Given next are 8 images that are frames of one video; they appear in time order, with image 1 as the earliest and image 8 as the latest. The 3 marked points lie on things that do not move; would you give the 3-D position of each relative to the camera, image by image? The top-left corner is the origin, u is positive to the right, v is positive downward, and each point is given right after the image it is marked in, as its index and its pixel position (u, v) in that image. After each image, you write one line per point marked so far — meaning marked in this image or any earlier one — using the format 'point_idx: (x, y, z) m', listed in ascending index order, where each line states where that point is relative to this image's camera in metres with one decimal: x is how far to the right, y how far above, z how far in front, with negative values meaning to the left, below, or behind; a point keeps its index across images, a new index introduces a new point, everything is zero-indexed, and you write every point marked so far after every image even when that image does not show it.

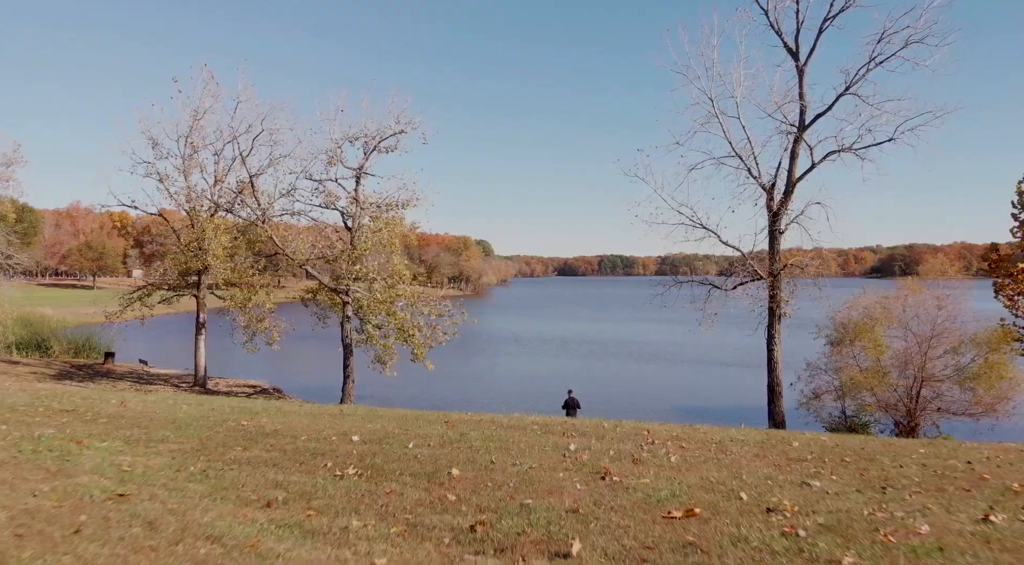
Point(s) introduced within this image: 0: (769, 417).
0: (+7.4, -3.9, +18.5) m
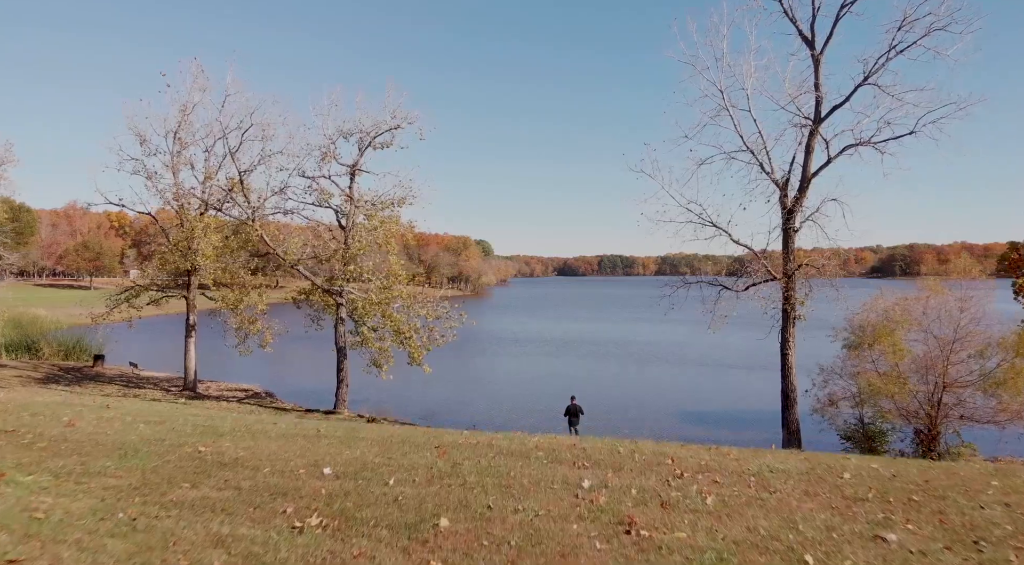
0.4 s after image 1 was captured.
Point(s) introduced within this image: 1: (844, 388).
0: (+7.4, -3.9, +17.6) m
1: (+10.0, -3.2, +19.4) m
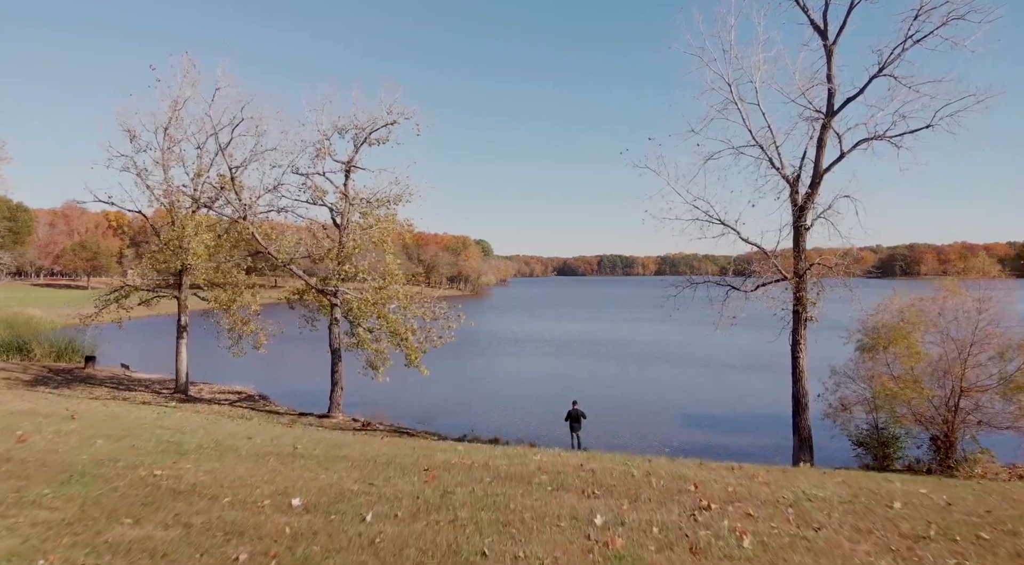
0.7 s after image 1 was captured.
0: (+7.4, -3.9, +16.9) m
1: (+10.0, -3.2, +18.7) m
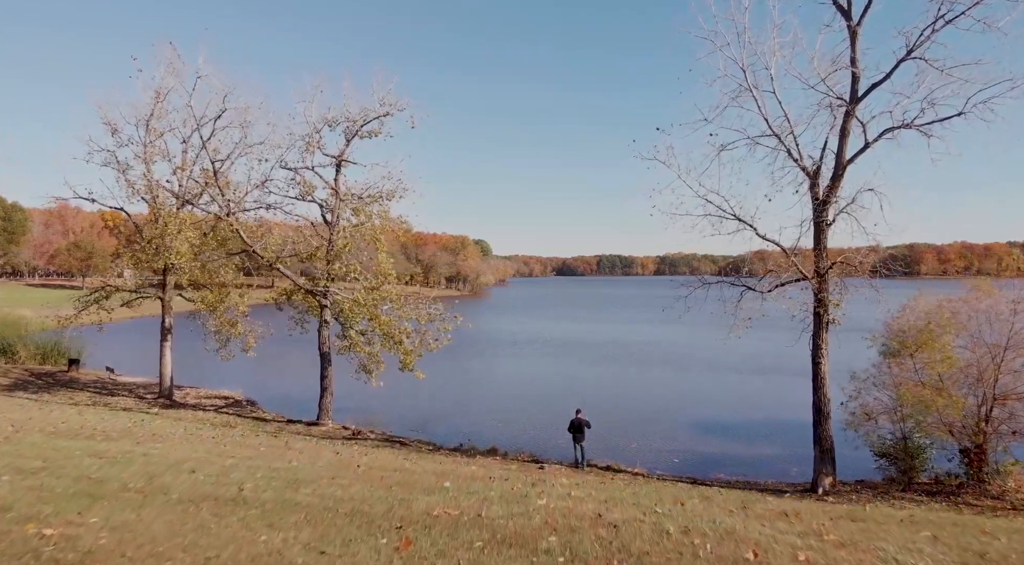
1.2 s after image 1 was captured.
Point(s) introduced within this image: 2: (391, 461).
0: (+7.3, -3.9, +15.7) m
1: (+9.9, -3.2, +17.5) m
2: (-2.6, -3.8, +13.6) m
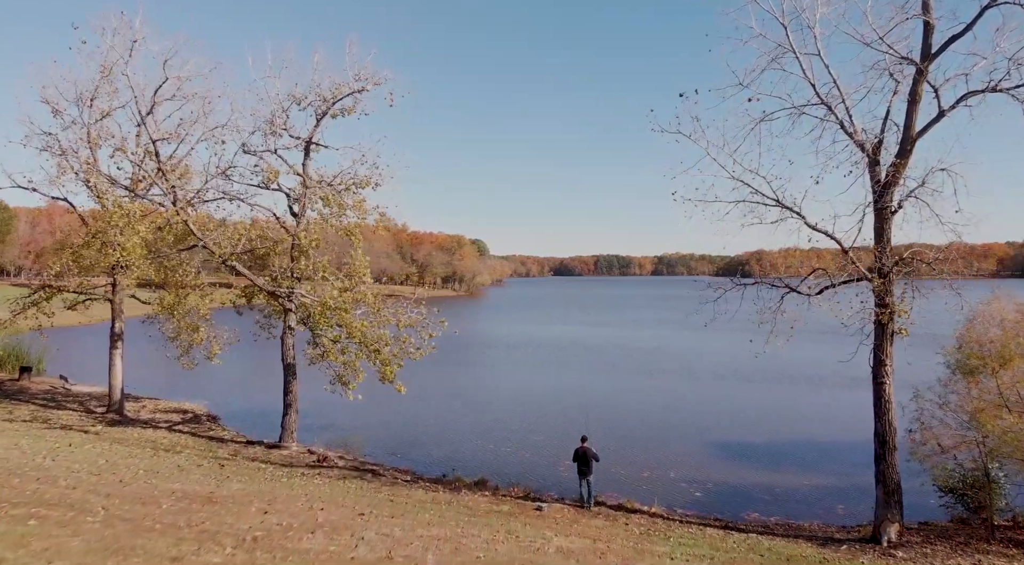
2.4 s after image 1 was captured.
0: (+7.2, -3.9, +12.7) m
1: (+9.7, -3.2, +14.5) m
2: (-2.7, -3.8, +10.6) m
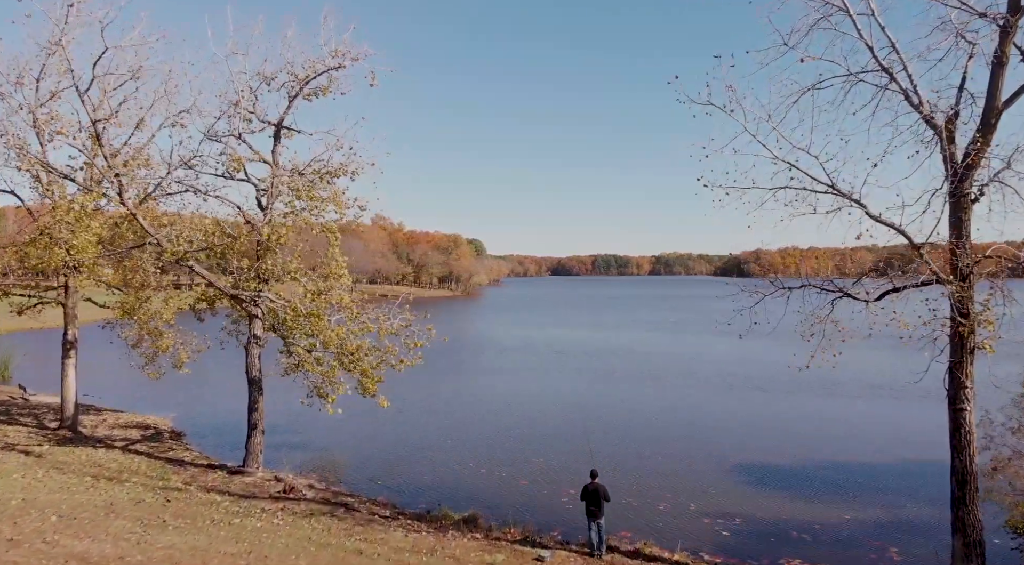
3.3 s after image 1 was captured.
0: (+7.1, -4.0, +10.4) m
1: (+9.7, -3.2, +12.2) m
2: (-2.8, -3.9, +8.3) m
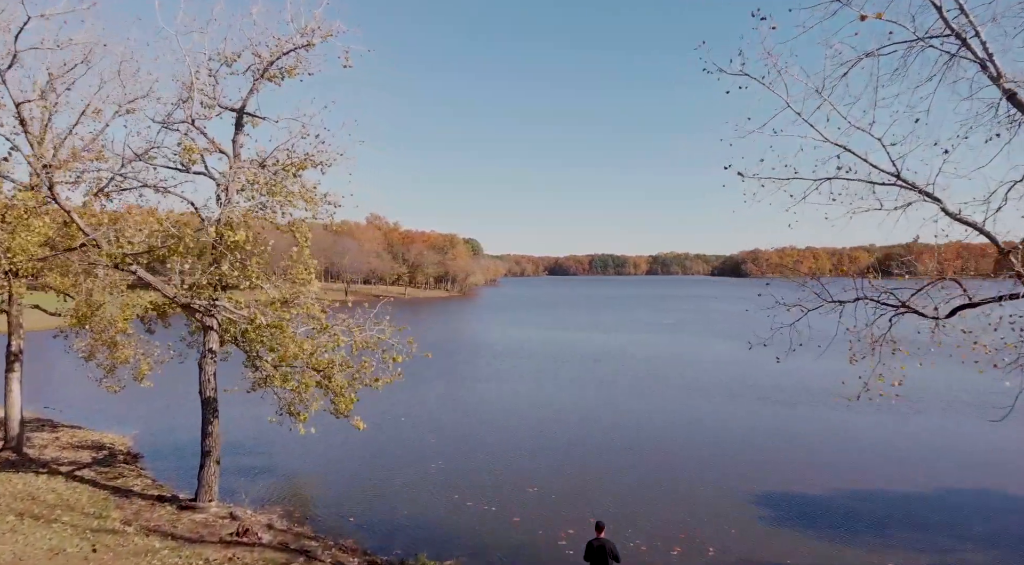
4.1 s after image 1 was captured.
0: (+6.9, -4.1, +8.4) m
1: (+9.5, -3.4, +10.2) m
2: (-3.0, -4.0, +6.2) m
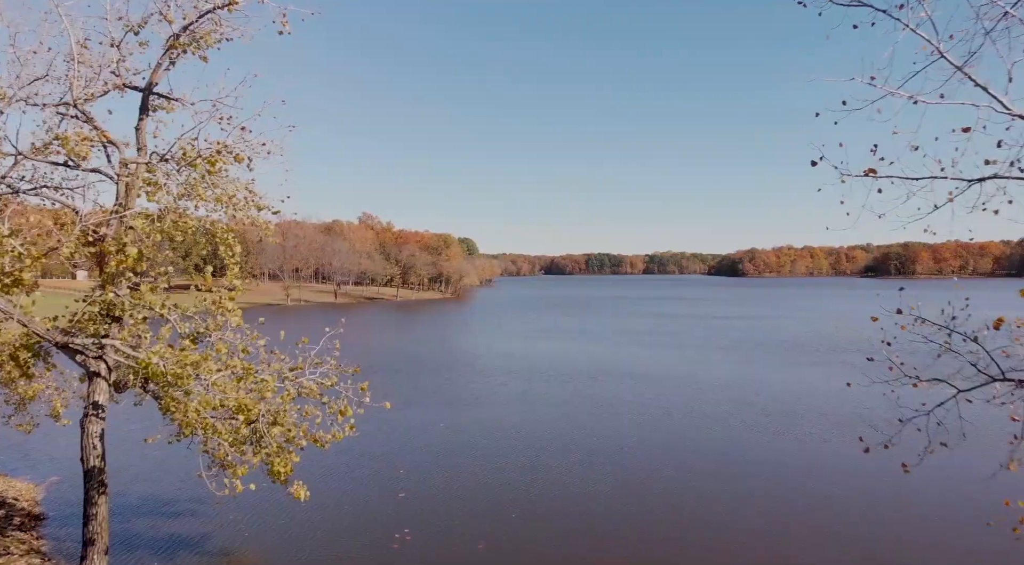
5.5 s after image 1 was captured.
0: (+6.6, -4.7, +4.8) m
1: (+9.2, -4.0, +6.7) m
2: (-3.2, -4.6, +2.6) m
